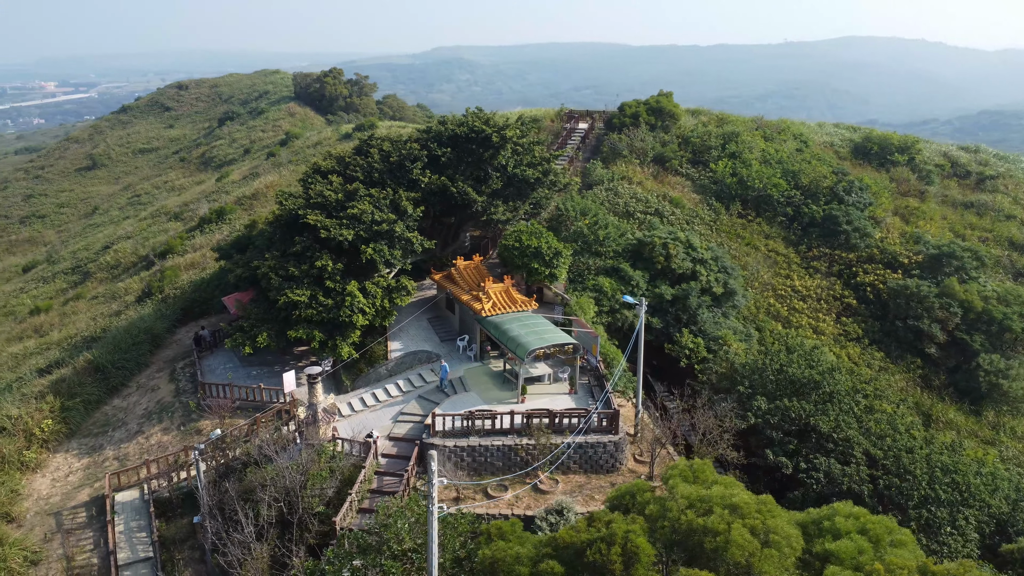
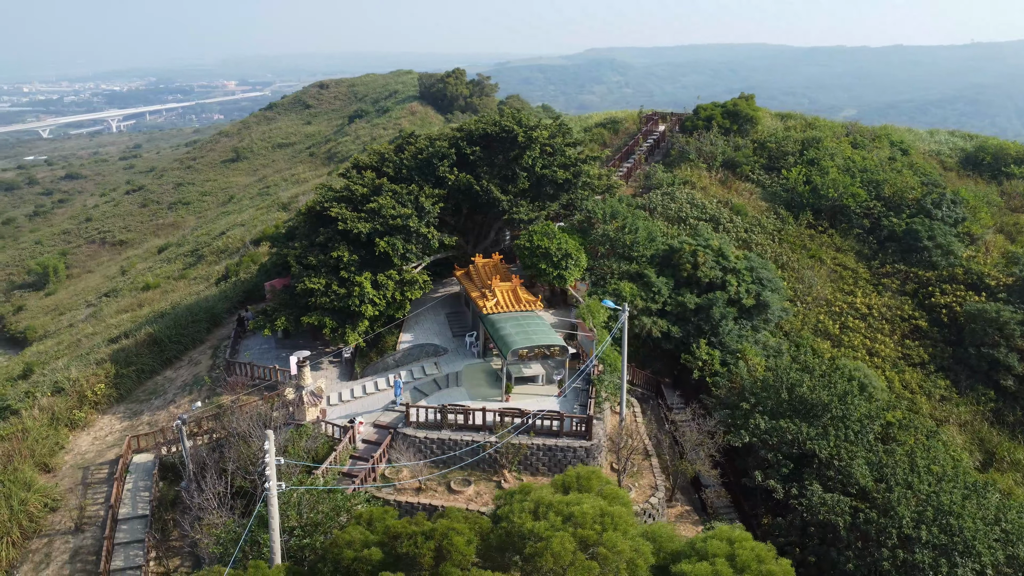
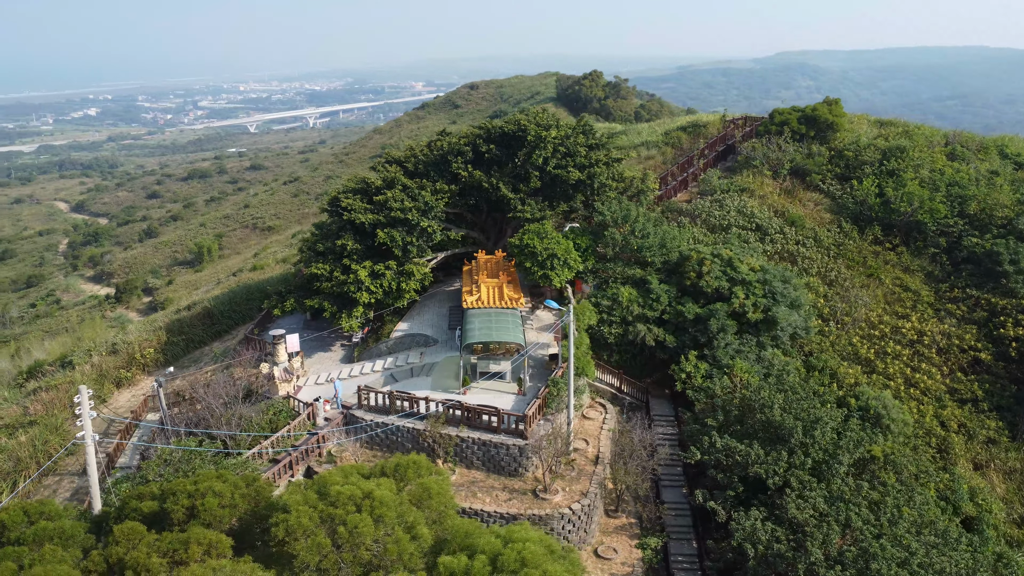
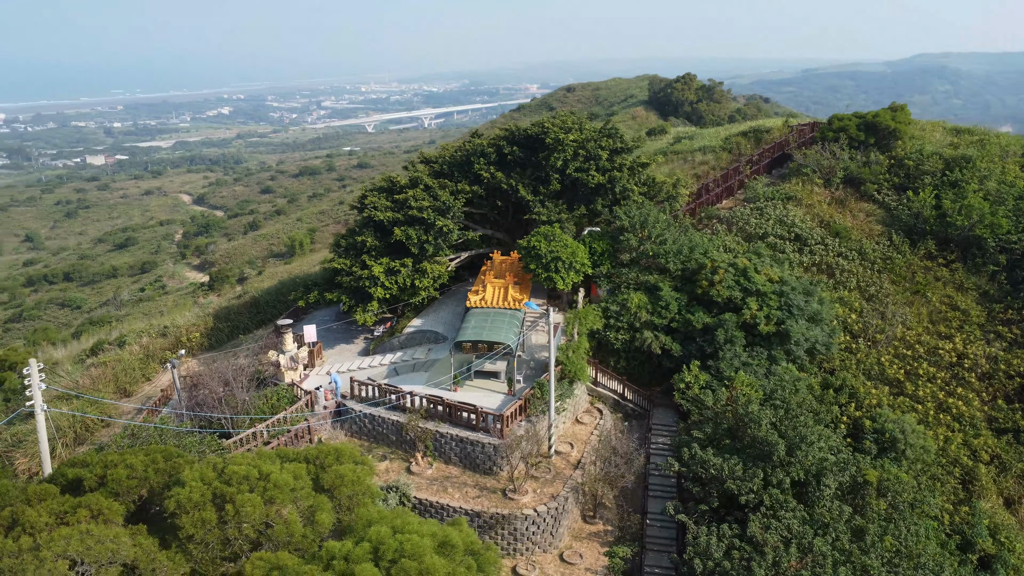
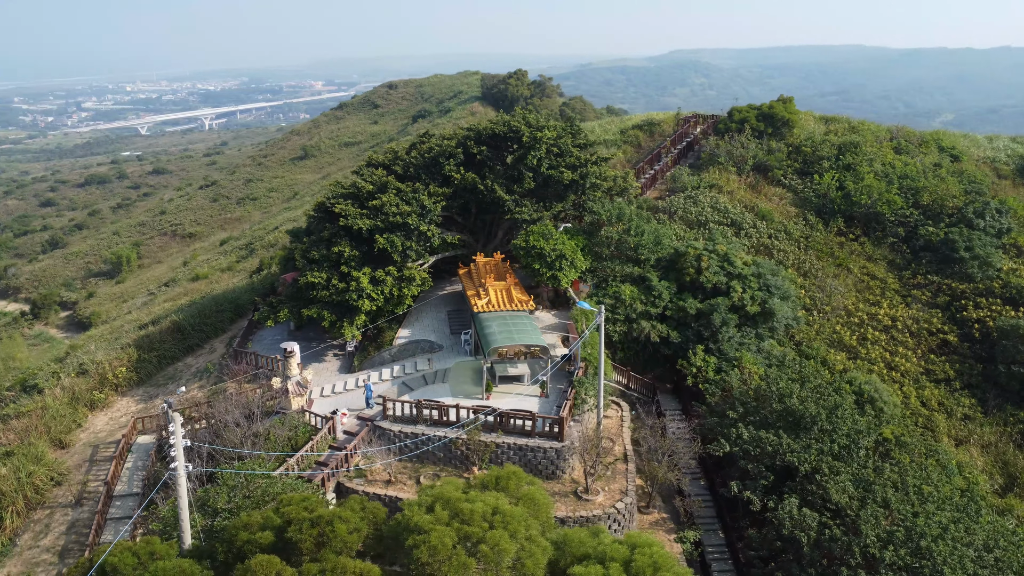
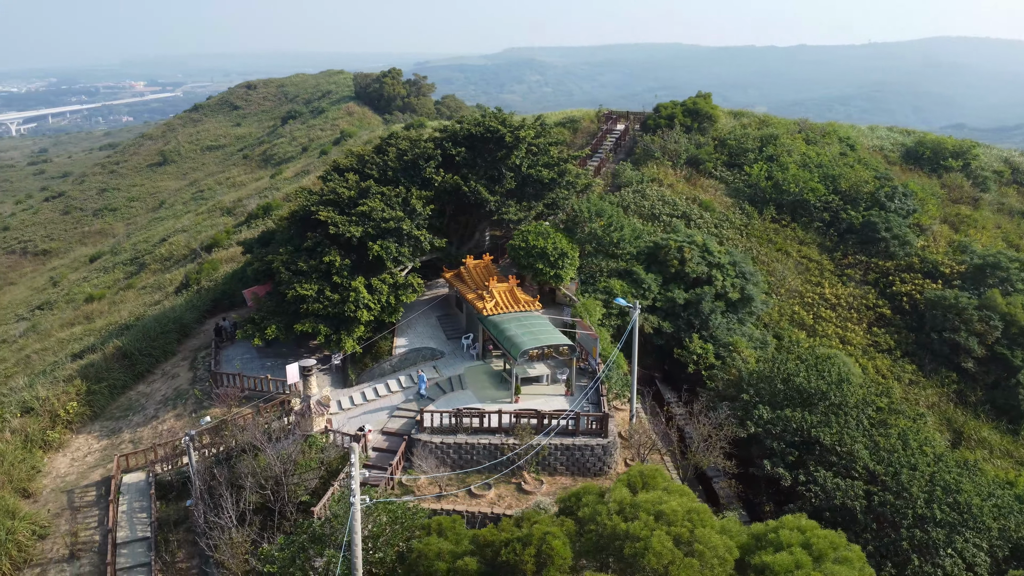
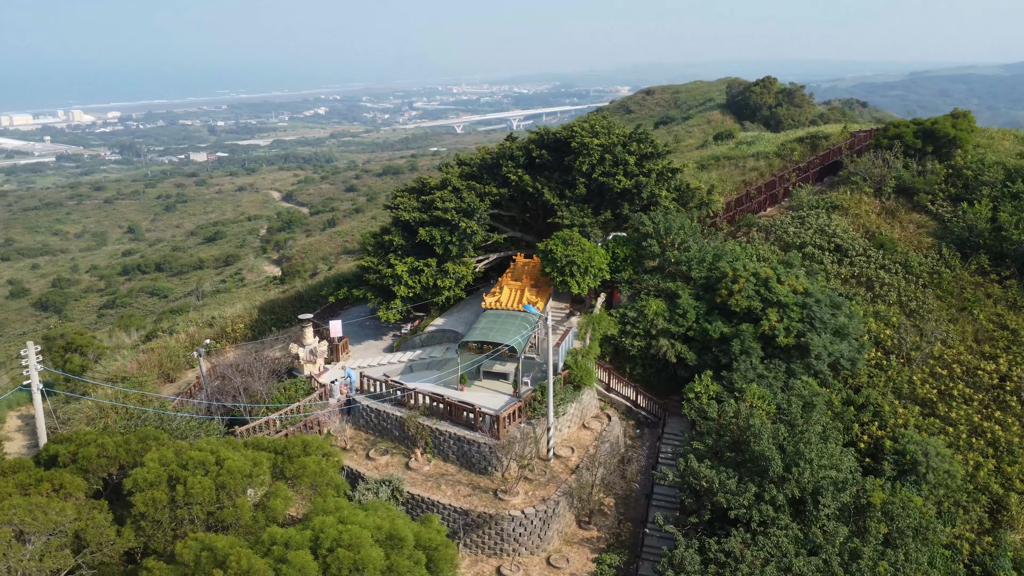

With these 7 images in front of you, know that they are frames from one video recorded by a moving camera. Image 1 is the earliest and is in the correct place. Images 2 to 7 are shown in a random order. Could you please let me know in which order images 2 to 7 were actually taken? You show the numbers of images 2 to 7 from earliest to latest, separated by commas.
6, 2, 5, 3, 4, 7
